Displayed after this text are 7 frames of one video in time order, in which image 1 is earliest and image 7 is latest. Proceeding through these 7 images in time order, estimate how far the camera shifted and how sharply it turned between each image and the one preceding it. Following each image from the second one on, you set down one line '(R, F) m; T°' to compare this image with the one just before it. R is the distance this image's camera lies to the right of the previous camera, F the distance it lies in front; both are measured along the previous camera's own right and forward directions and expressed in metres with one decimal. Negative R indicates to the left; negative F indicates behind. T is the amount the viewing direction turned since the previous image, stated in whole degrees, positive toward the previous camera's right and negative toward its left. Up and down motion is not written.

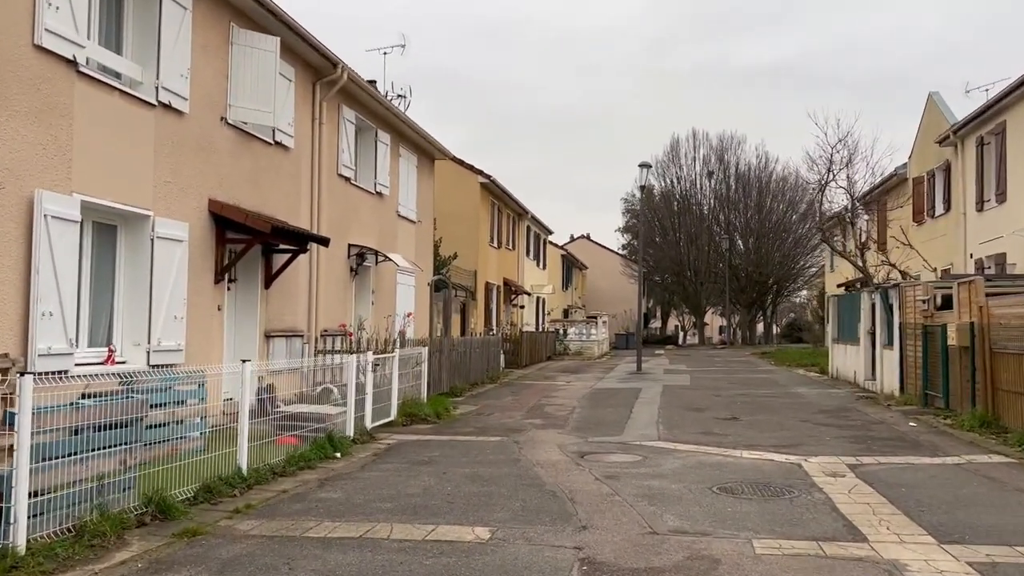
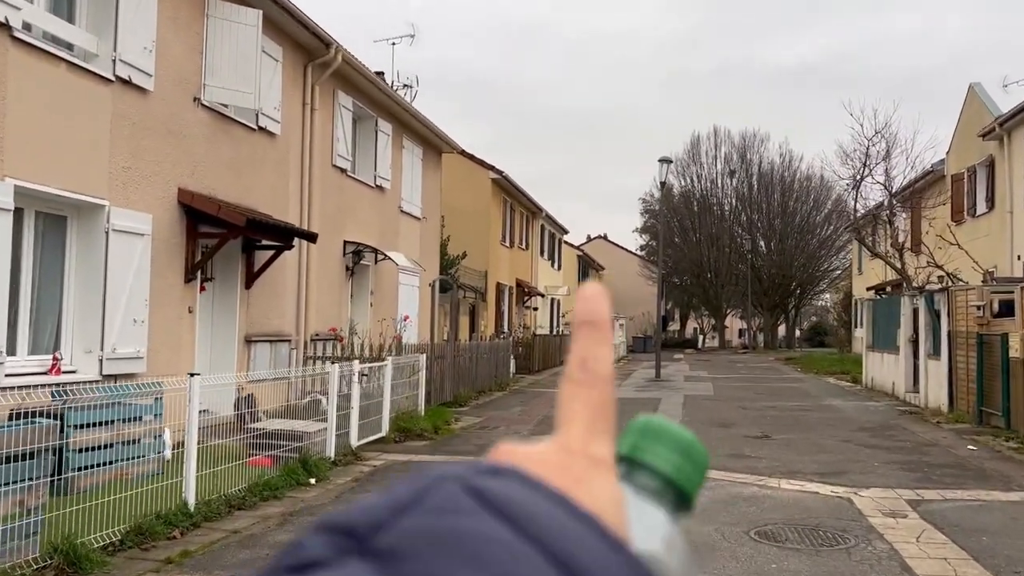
(+0.1, +1.3) m; -1°
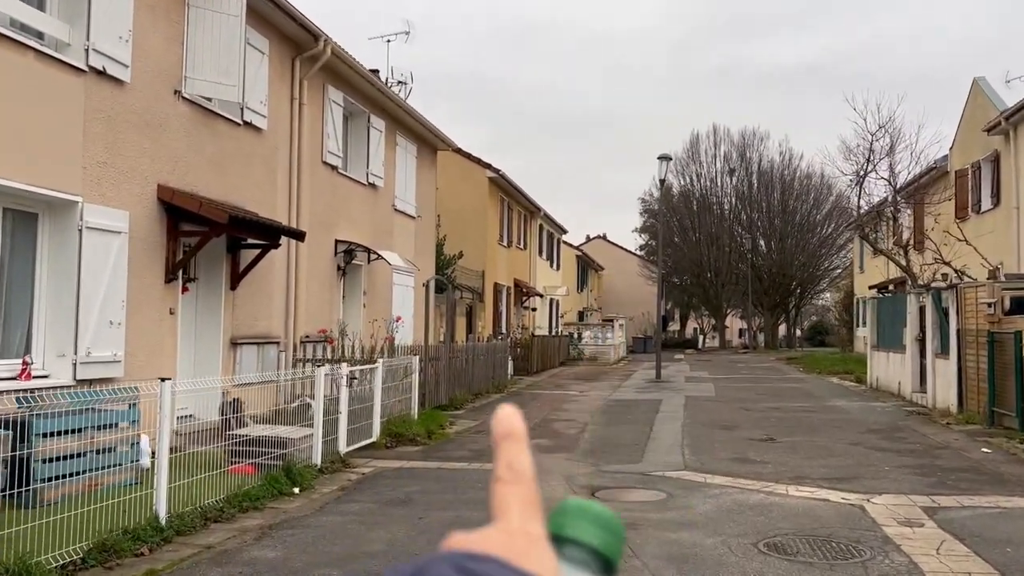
(+0.1, +0.4) m; 0°
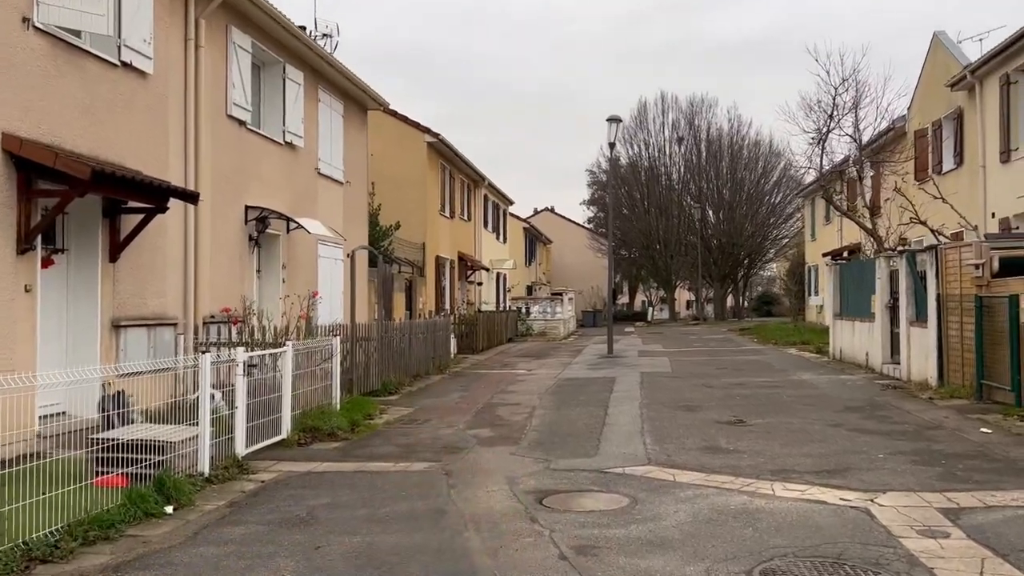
(+0.2, +1.5) m; +3°
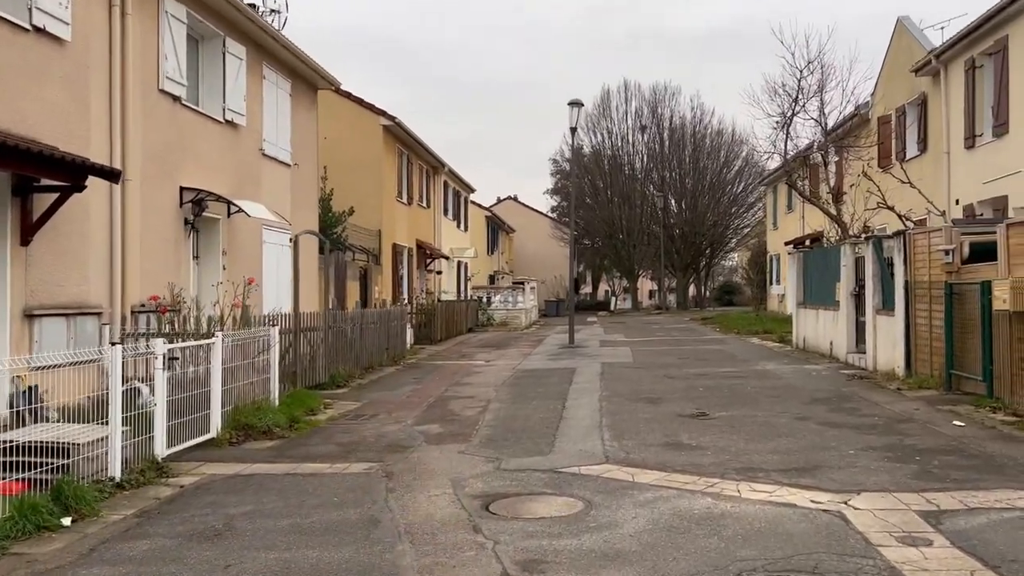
(+0.2, +0.6) m; +2°
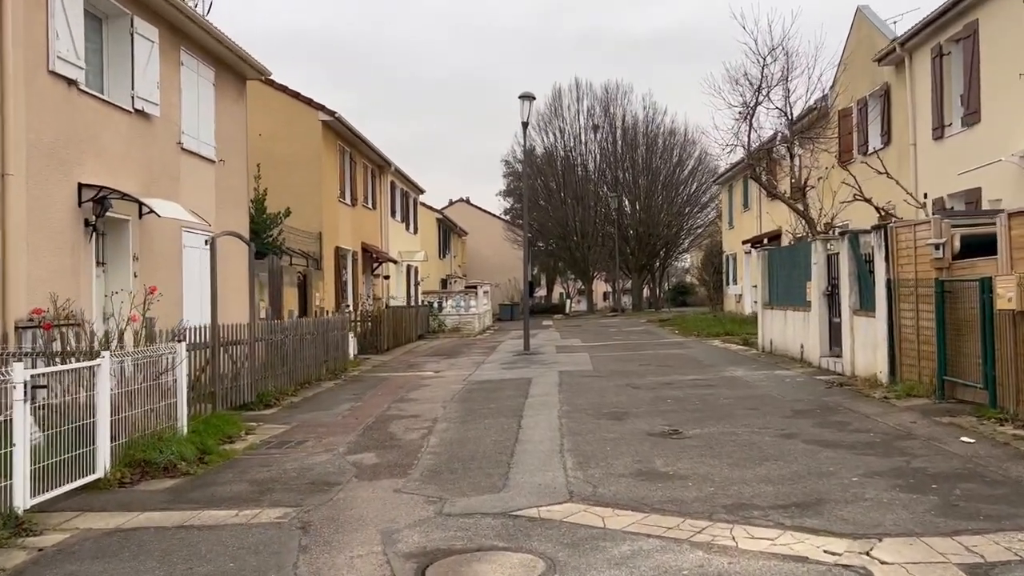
(+0.1, +1.2) m; +3°
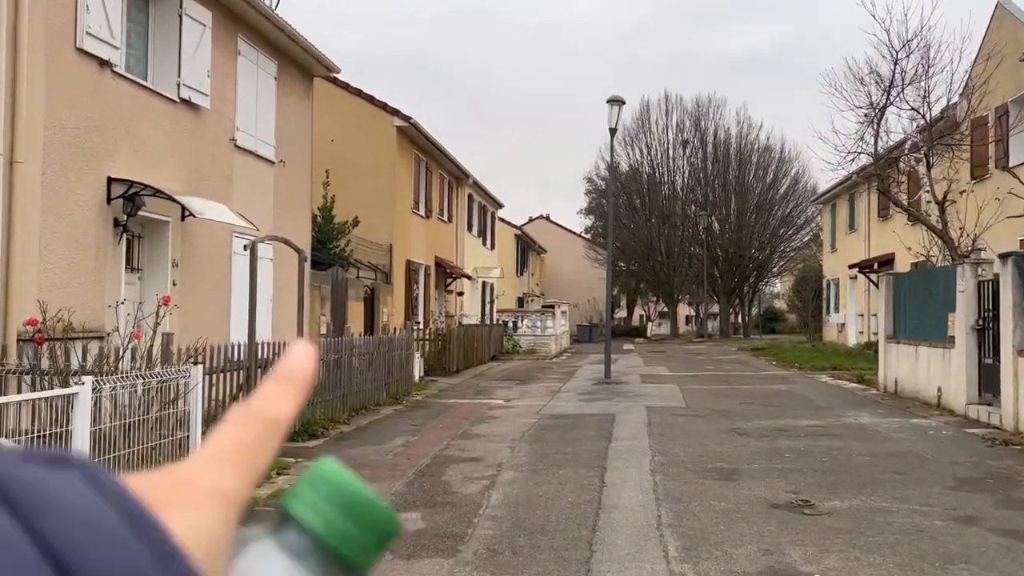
(-0.1, +1.7) m; -5°
